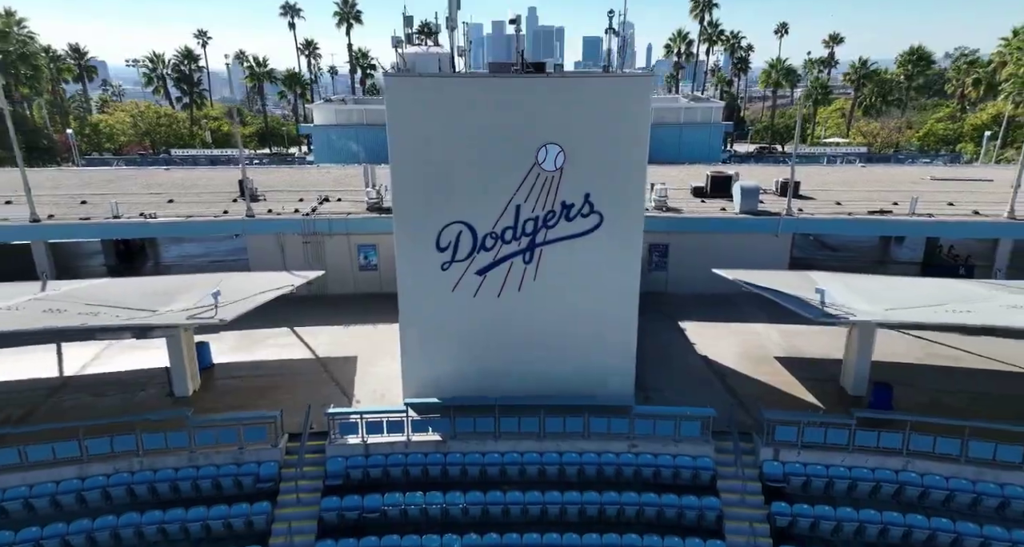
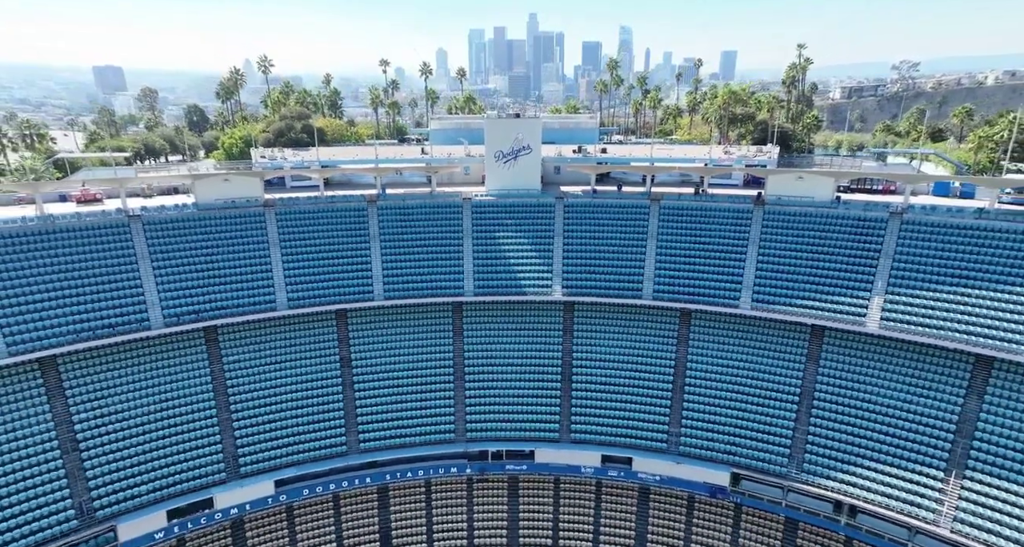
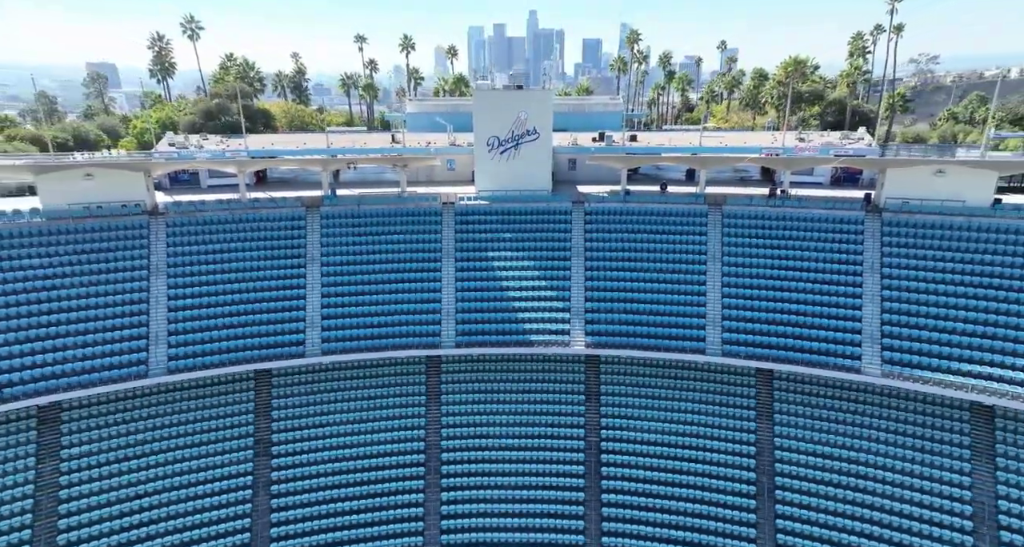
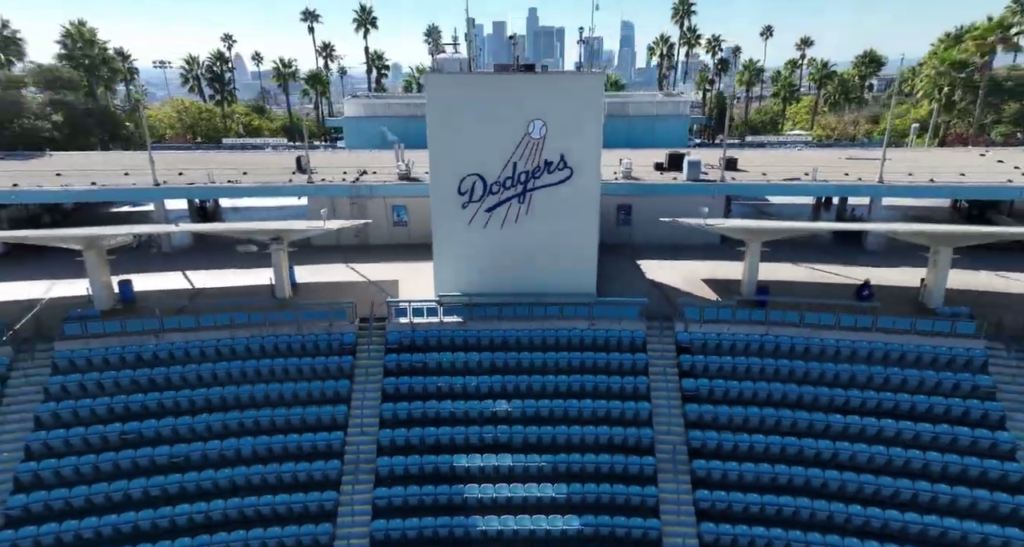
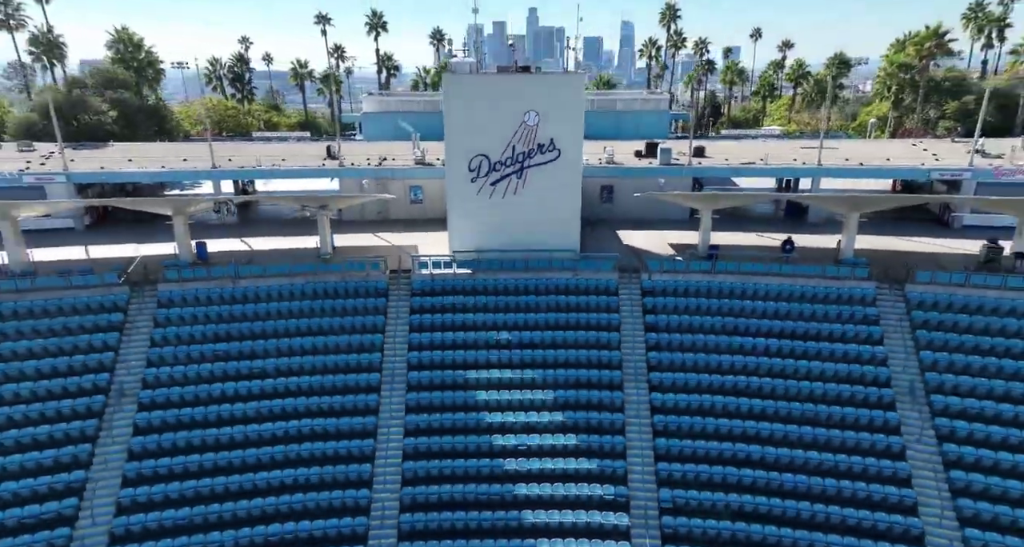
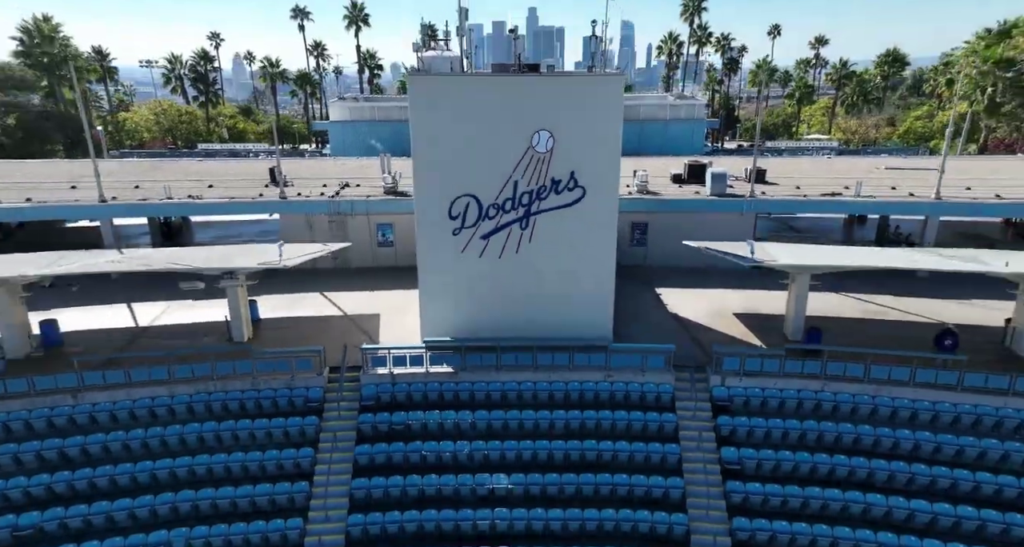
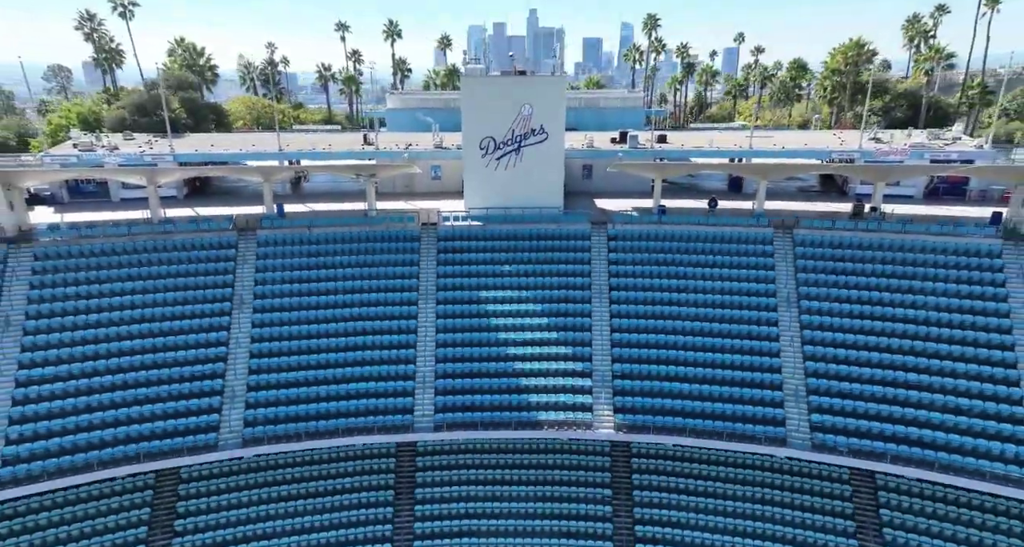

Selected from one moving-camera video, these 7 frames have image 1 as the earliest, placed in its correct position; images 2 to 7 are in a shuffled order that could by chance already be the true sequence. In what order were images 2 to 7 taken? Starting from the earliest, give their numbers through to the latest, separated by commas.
6, 4, 5, 7, 3, 2
